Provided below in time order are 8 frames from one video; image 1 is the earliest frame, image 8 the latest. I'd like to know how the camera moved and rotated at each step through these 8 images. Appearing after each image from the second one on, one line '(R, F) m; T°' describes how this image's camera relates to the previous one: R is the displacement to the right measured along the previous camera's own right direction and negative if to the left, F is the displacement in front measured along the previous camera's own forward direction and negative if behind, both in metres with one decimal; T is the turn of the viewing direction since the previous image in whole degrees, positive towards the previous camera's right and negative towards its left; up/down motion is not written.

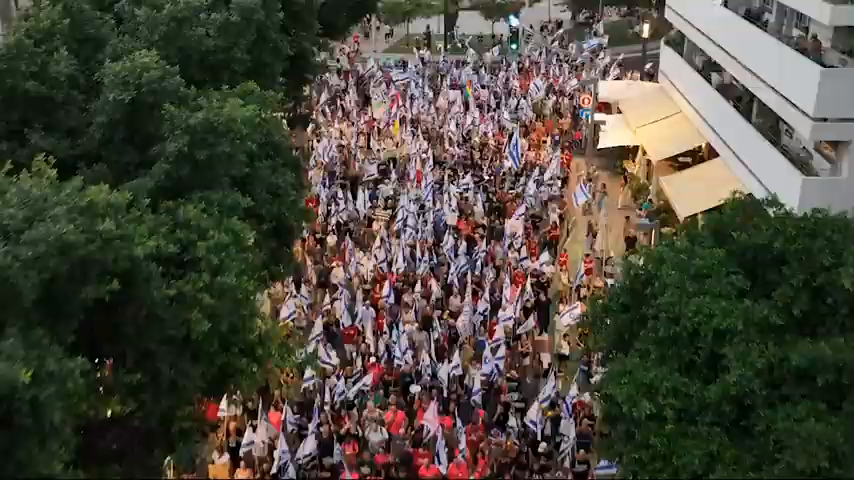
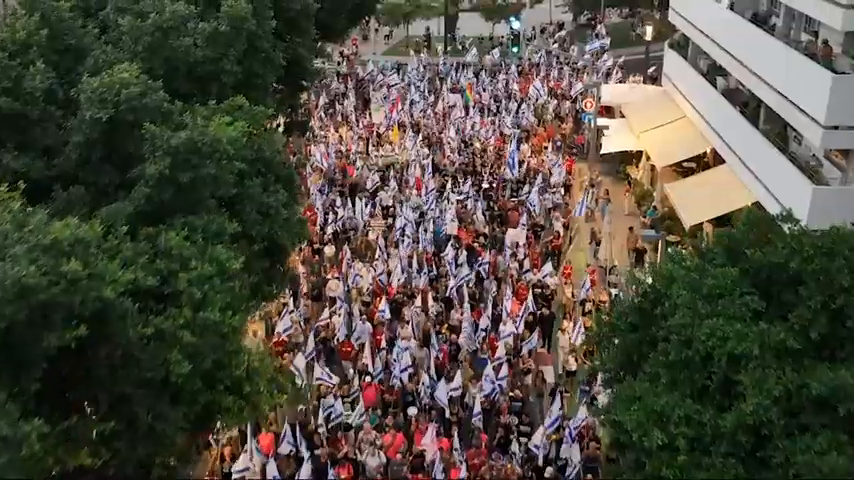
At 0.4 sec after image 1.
(0.0, +0.7) m; 0°
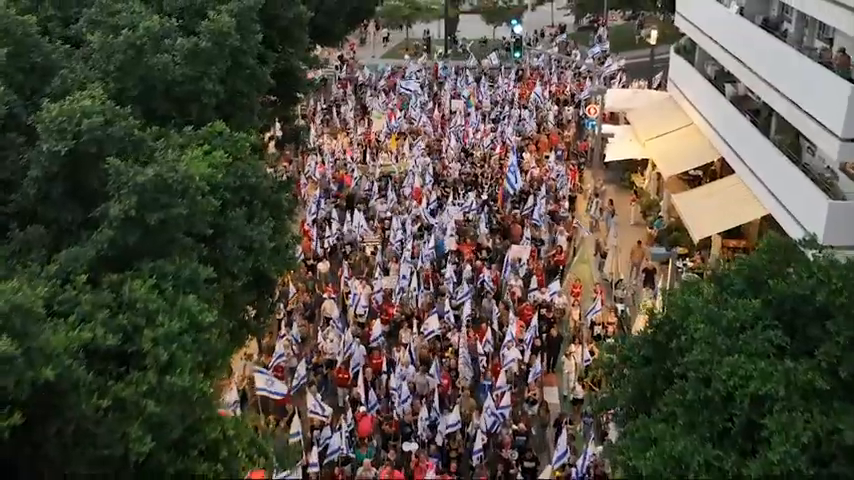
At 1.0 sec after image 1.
(0.0, +1.0) m; 0°
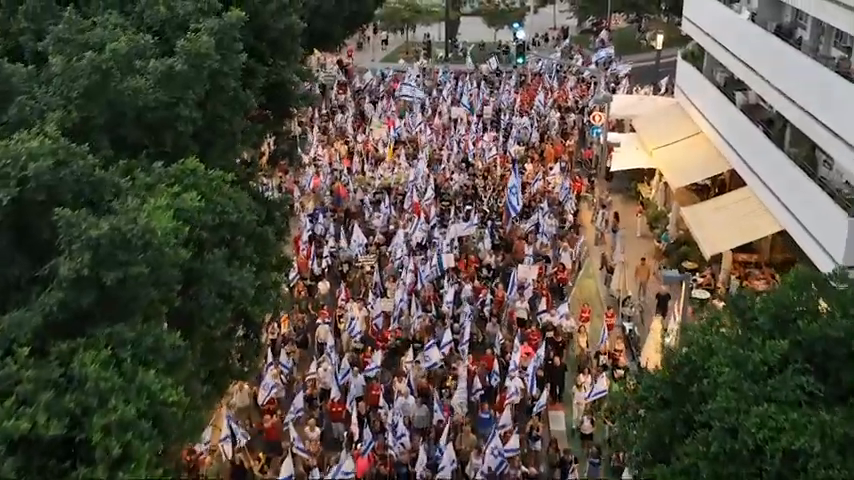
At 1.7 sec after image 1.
(0.0, +1.1) m; 0°
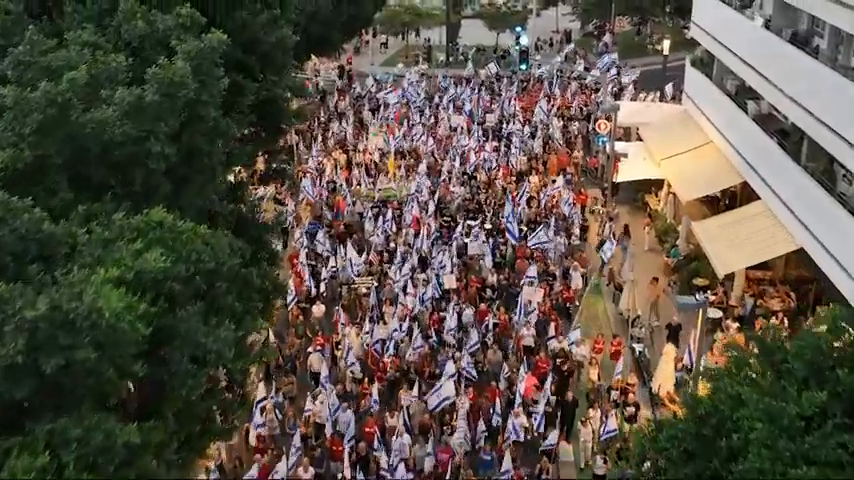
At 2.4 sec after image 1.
(0.0, +1.2) m; 0°
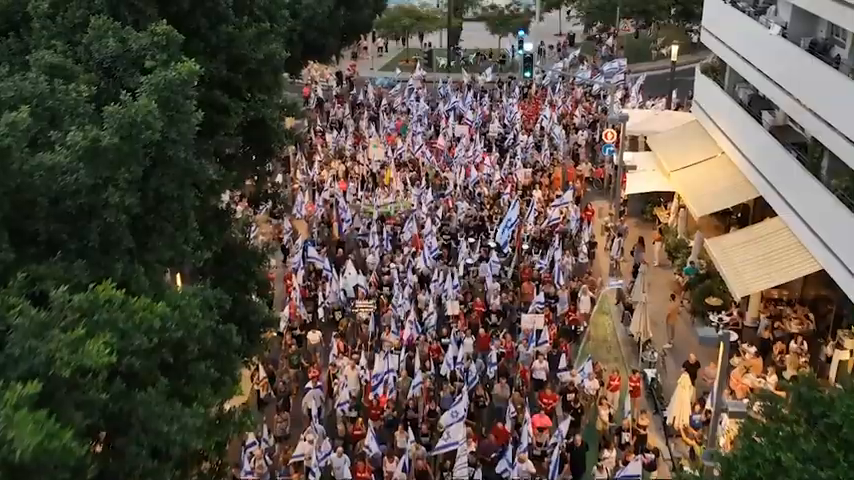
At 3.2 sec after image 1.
(0.0, +1.3) m; 0°
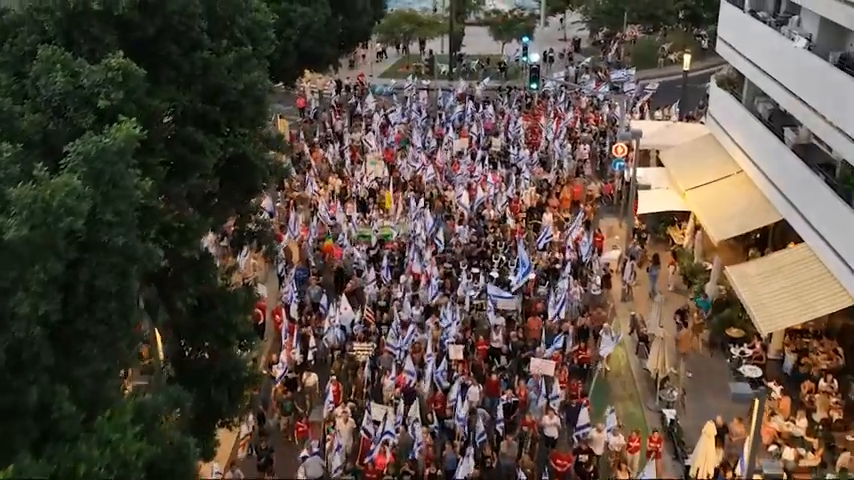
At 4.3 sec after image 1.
(0.0, +1.8) m; 0°
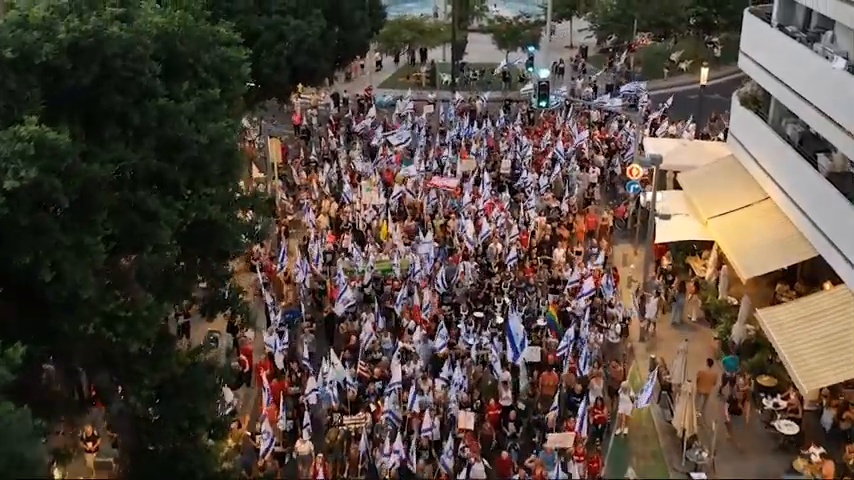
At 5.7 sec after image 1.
(0.0, +2.3) m; 0°
